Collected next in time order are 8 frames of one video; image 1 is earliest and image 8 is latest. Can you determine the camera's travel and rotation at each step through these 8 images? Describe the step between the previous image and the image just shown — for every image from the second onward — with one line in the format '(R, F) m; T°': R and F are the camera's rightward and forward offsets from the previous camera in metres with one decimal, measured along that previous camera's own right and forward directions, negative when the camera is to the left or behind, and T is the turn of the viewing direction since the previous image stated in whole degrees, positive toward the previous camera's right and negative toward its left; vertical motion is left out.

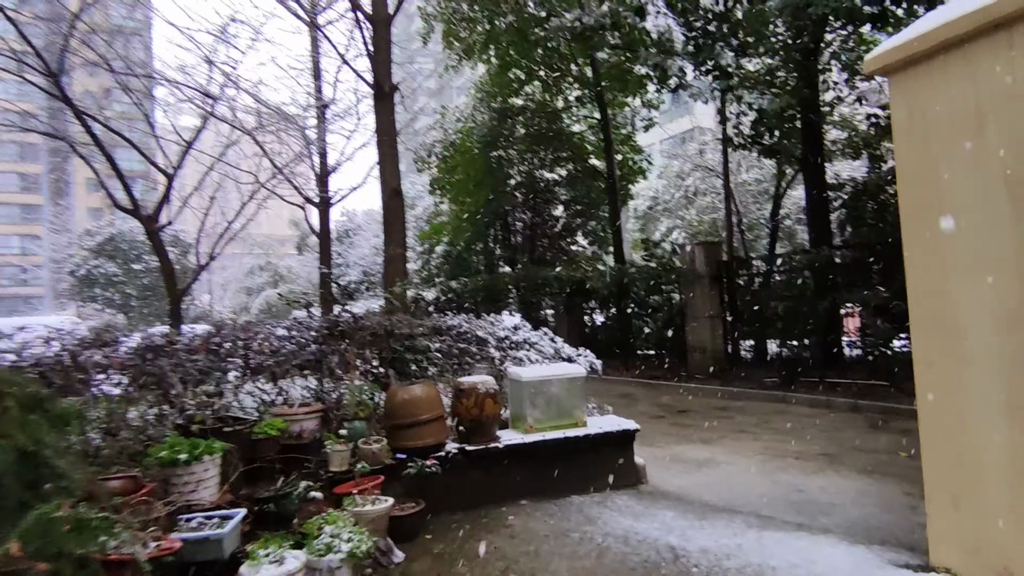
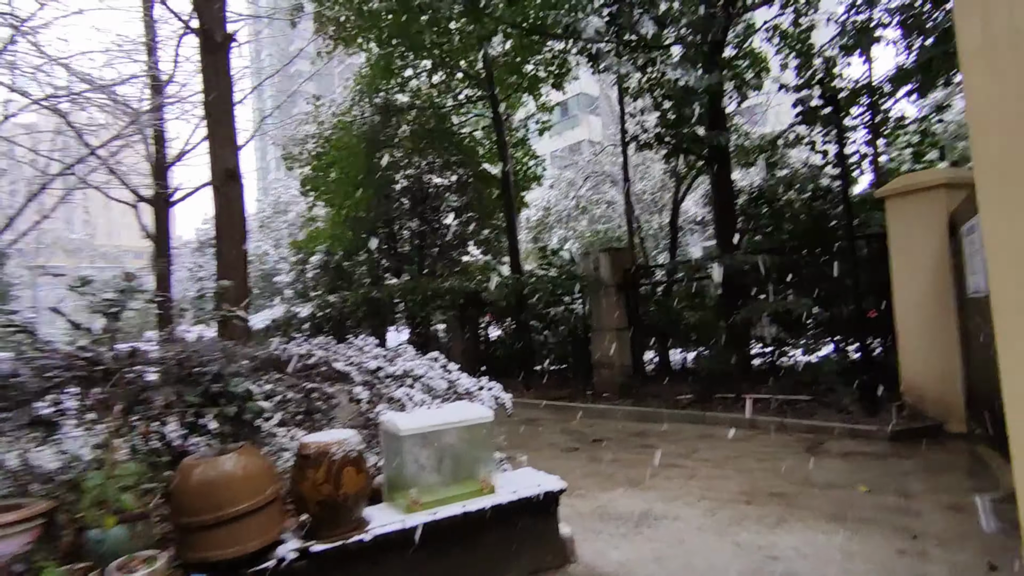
(+0.1, +1.2) m; +11°
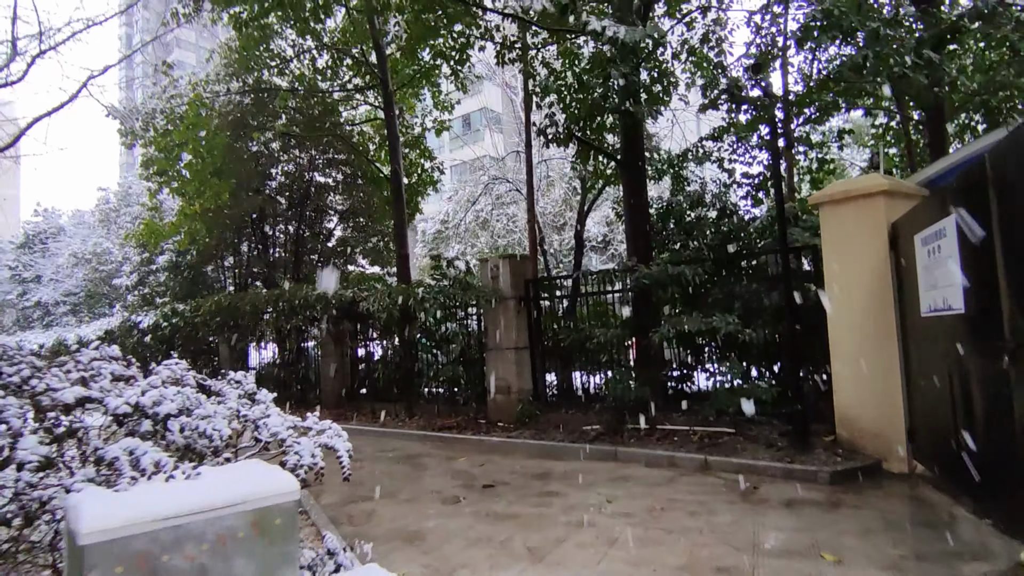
(+0.2, +1.3) m; +10°
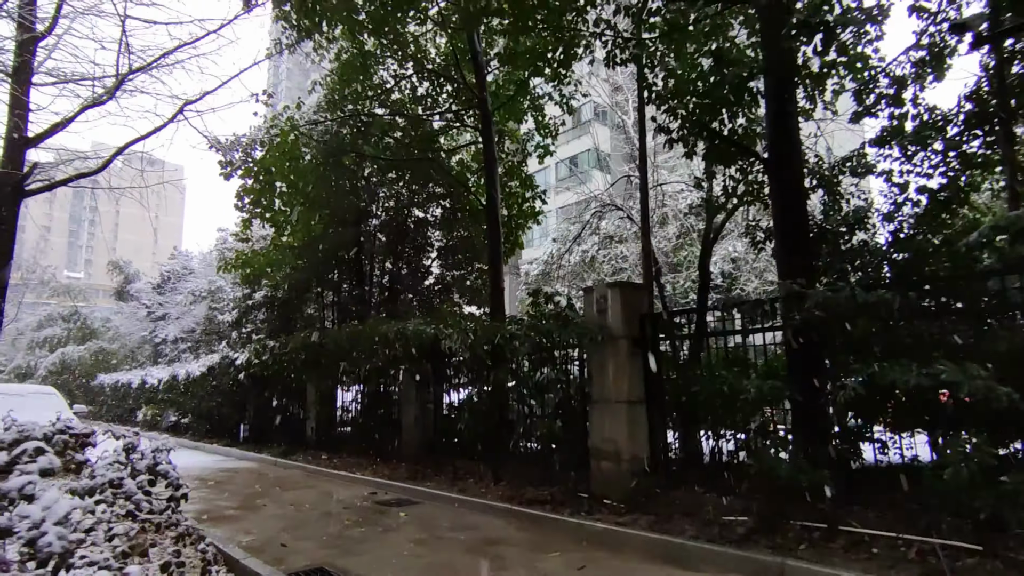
(0.0, +1.5) m; -11°
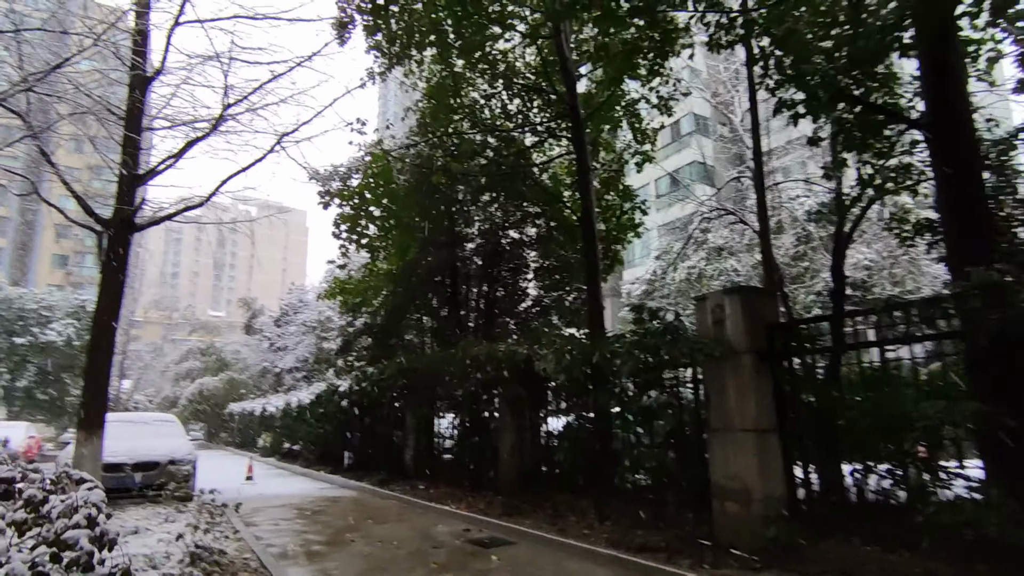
(+0.1, +0.7) m; -10°
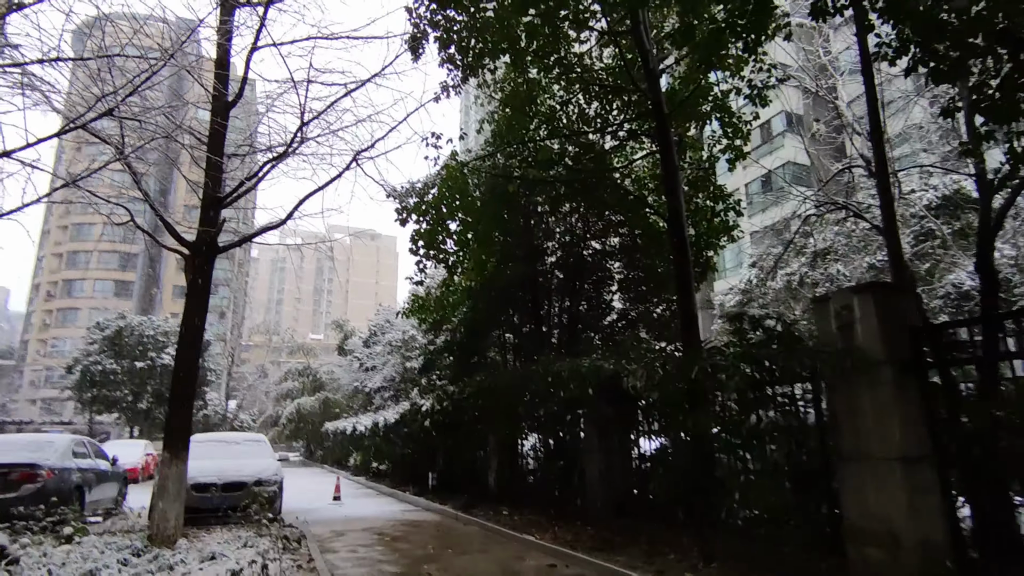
(0.0, +0.5) m; -8°
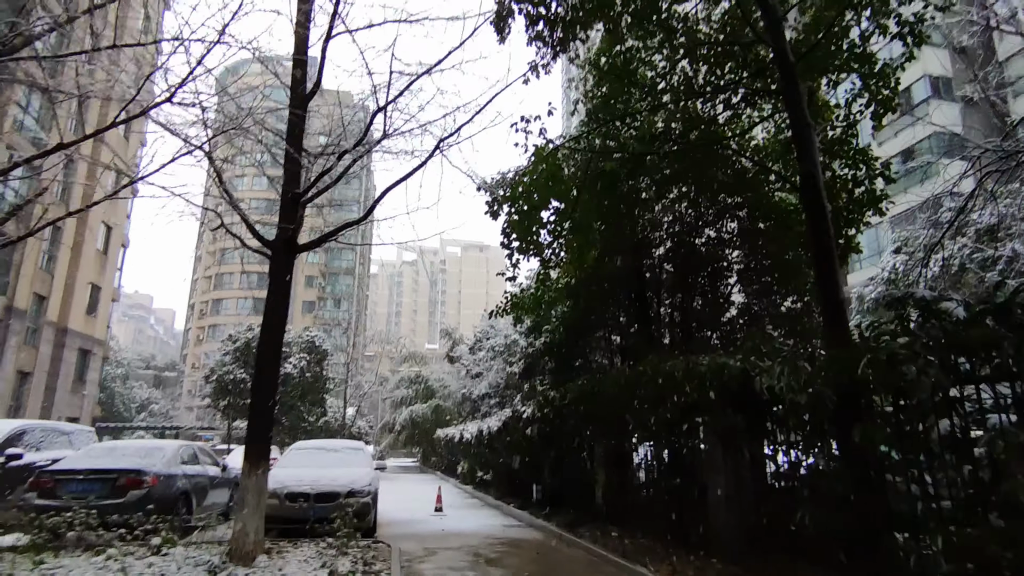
(+0.1, +1.0) m; -11°
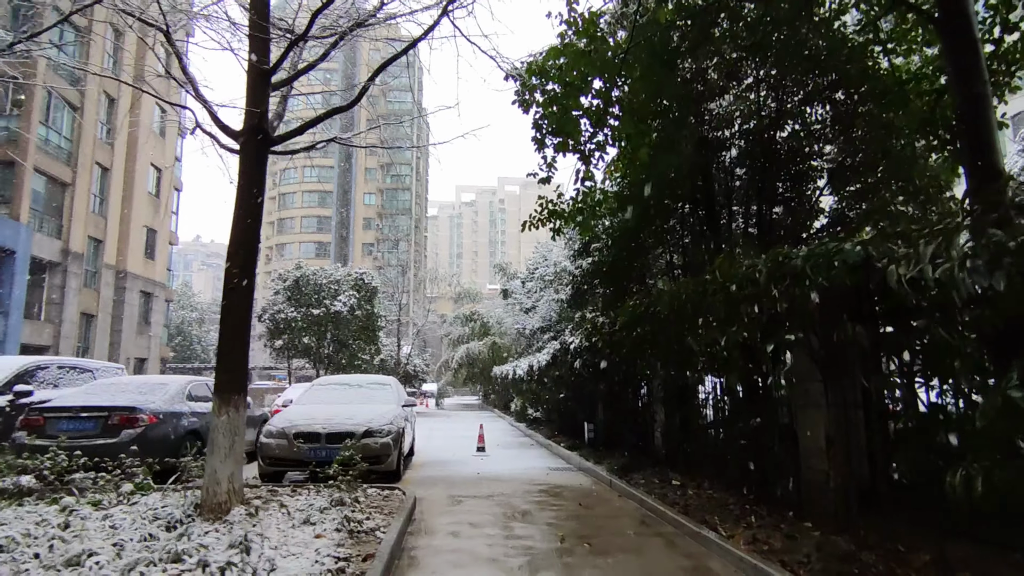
(+0.3, +1.5) m; -6°
